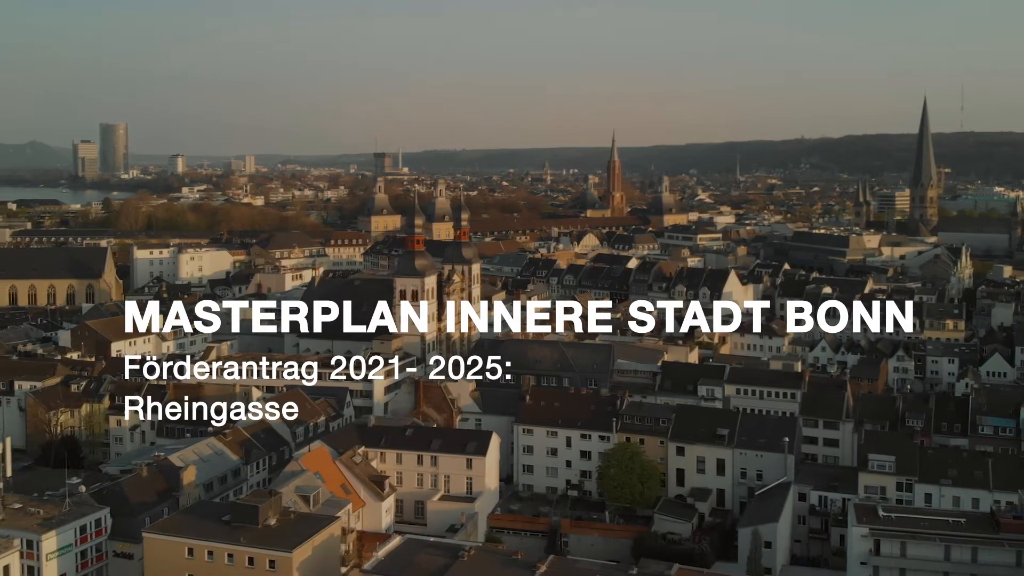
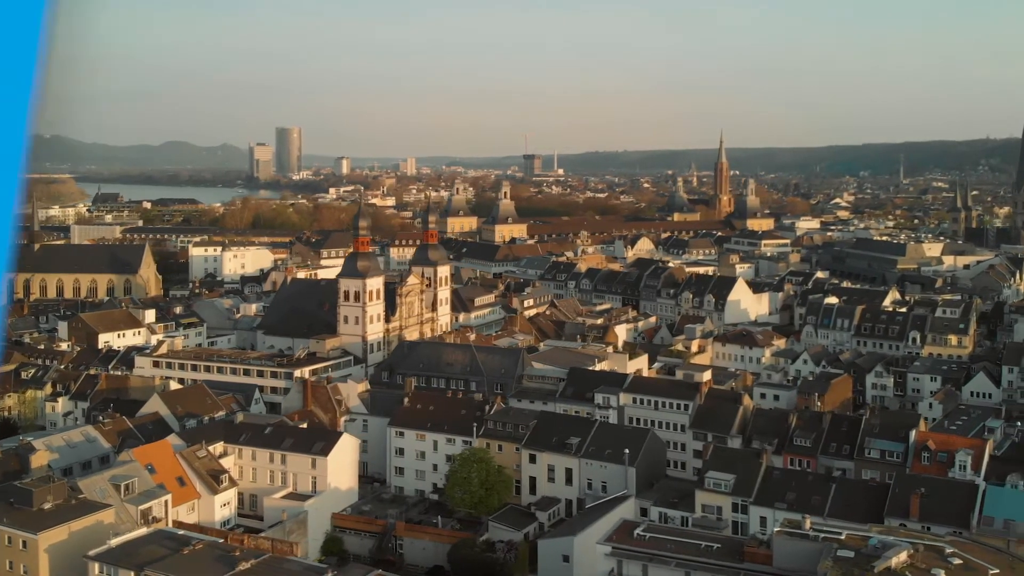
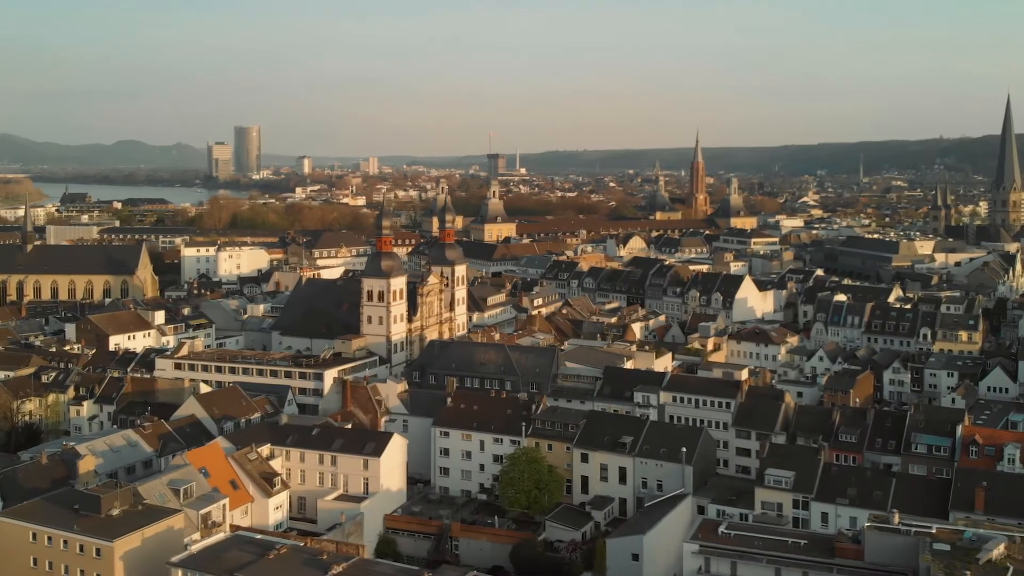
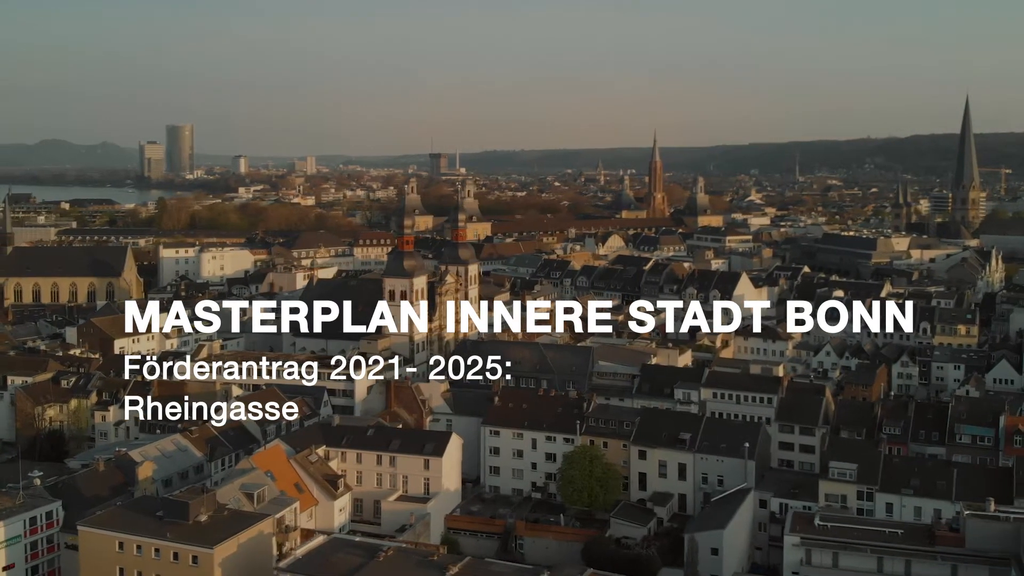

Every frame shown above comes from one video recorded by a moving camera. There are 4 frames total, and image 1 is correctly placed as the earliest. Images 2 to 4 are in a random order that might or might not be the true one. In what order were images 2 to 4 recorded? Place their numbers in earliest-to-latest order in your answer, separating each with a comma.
4, 3, 2
